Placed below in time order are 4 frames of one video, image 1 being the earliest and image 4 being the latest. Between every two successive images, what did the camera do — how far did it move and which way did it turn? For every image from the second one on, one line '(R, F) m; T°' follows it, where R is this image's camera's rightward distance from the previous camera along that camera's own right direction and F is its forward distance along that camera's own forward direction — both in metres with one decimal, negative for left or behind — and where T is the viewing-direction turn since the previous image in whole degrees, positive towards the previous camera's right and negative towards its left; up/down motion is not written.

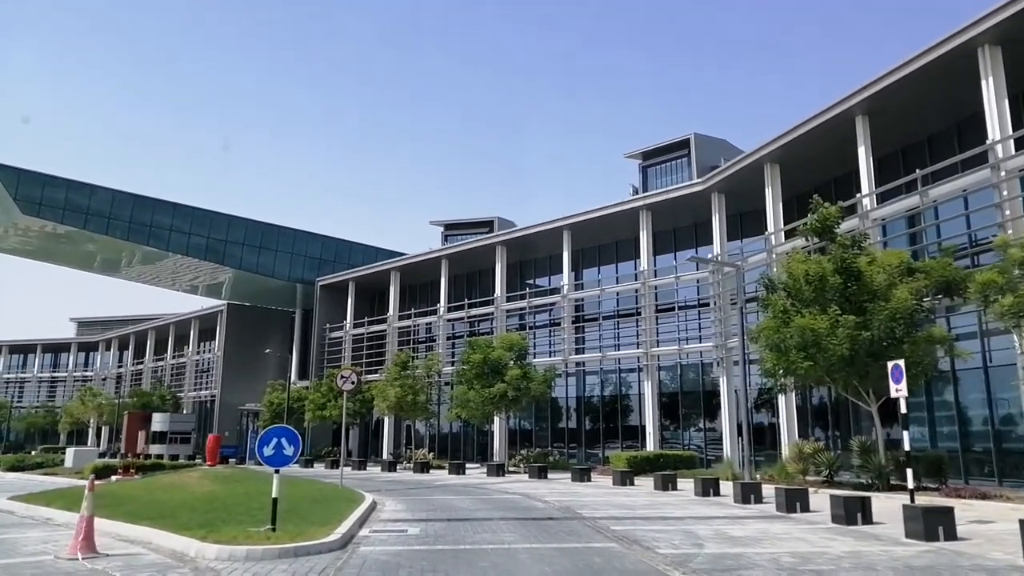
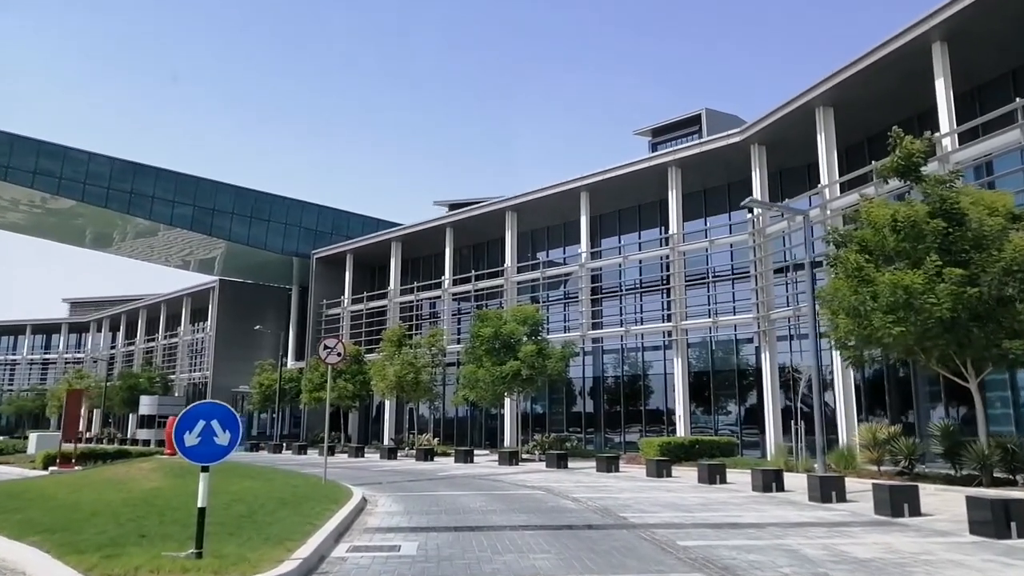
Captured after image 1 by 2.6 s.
(-0.4, +3.7) m; 0°
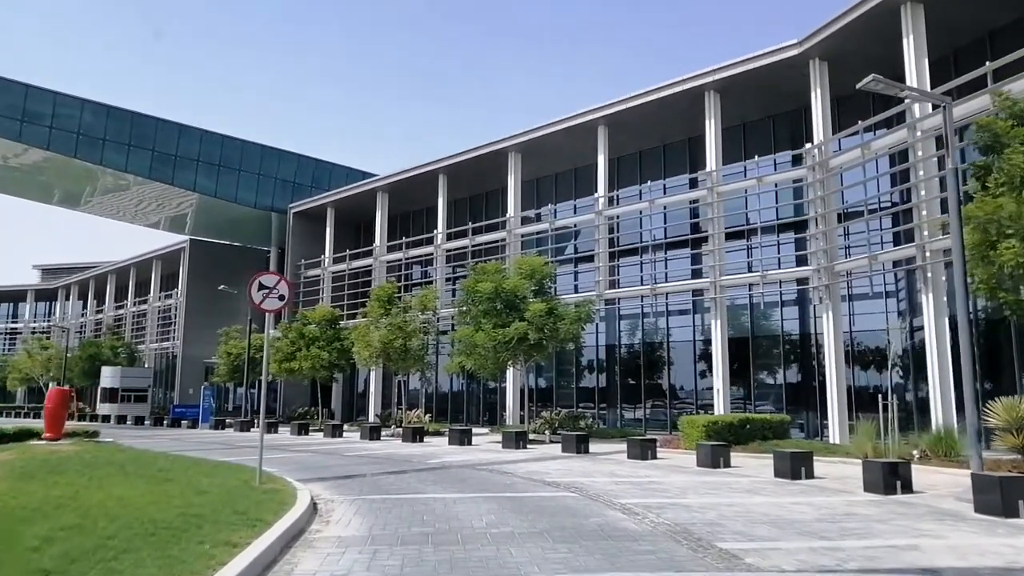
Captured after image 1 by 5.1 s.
(-0.4, +5.2) m; 0°
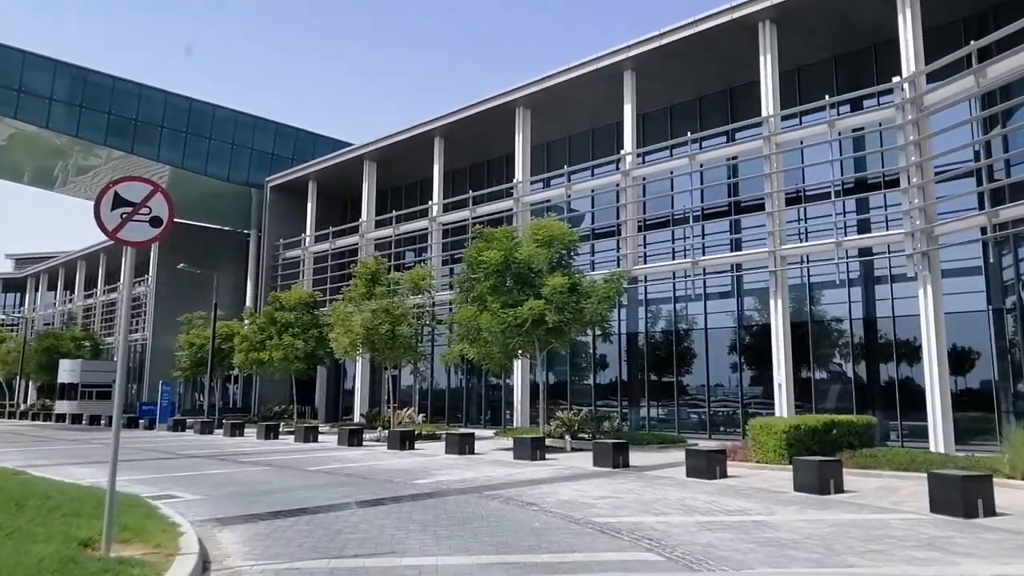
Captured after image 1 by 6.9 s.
(-0.4, +5.0) m; 0°
